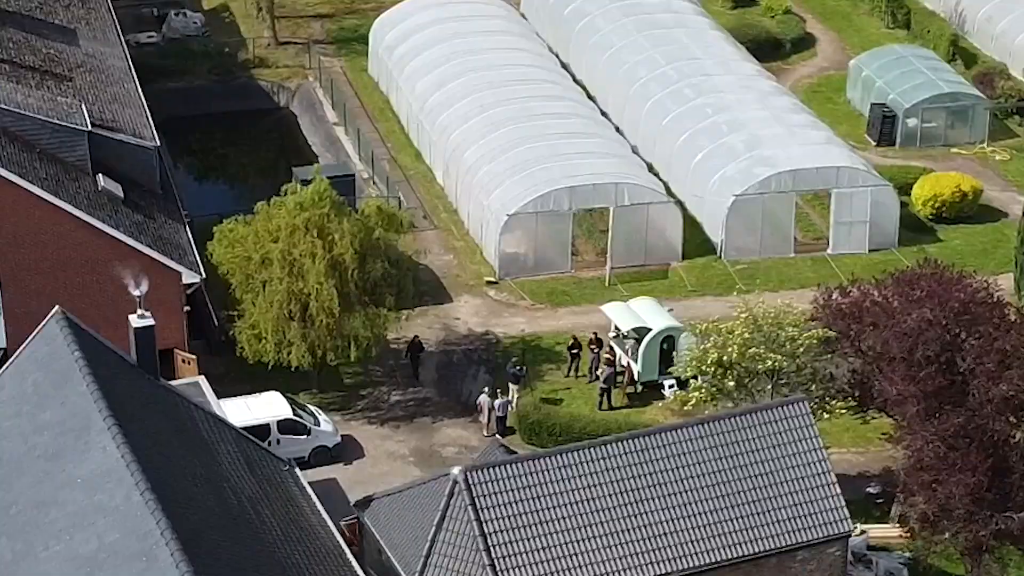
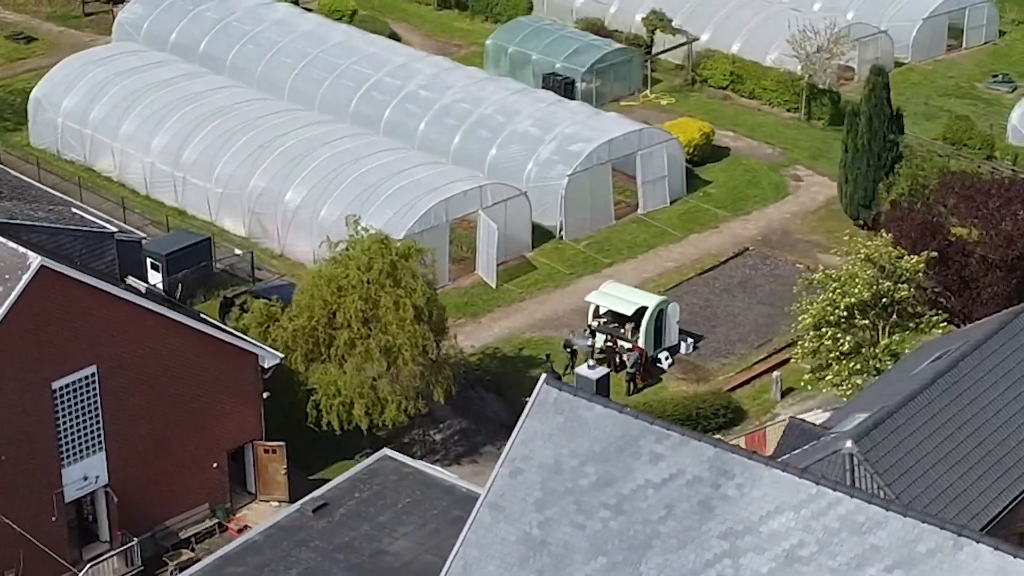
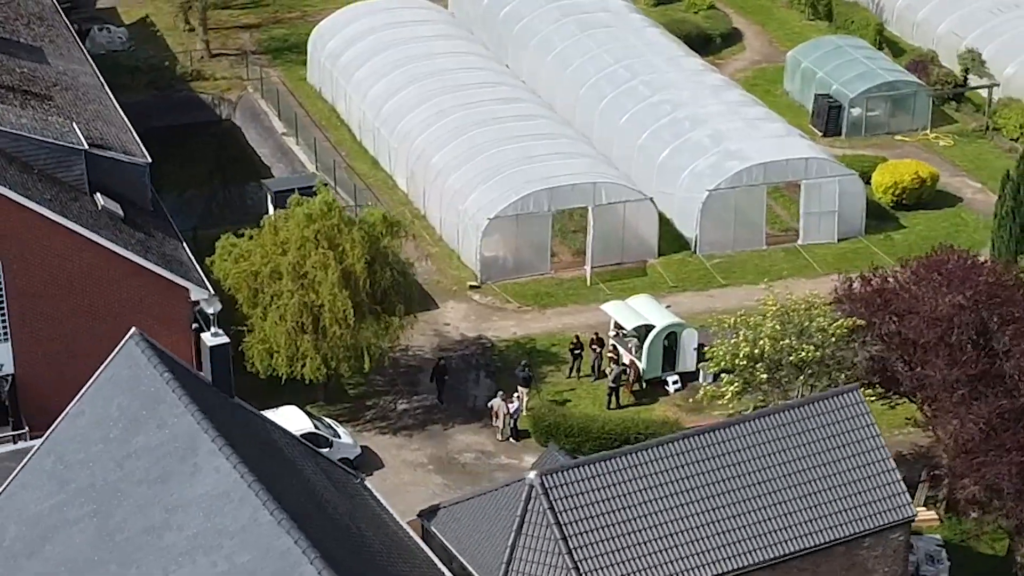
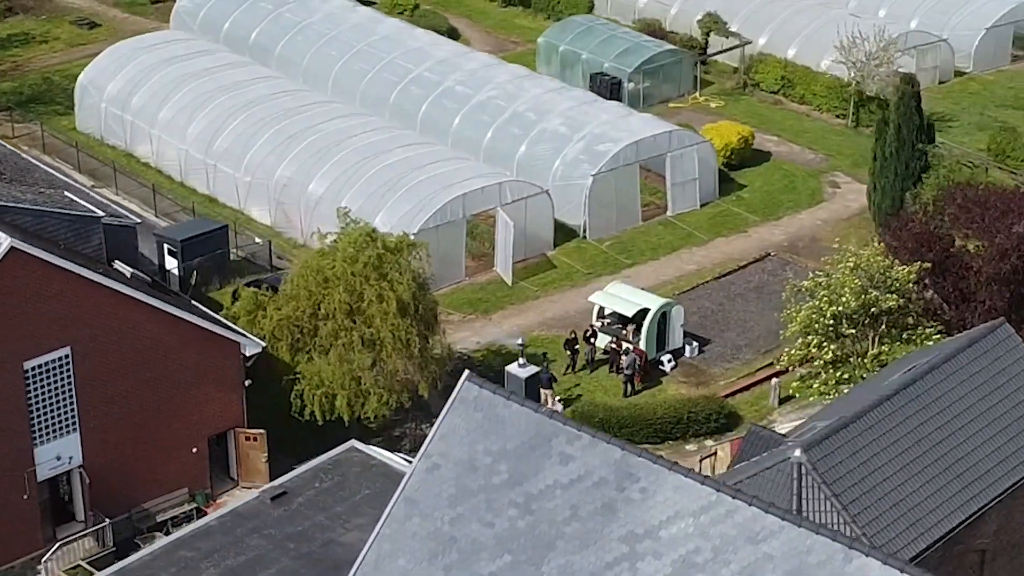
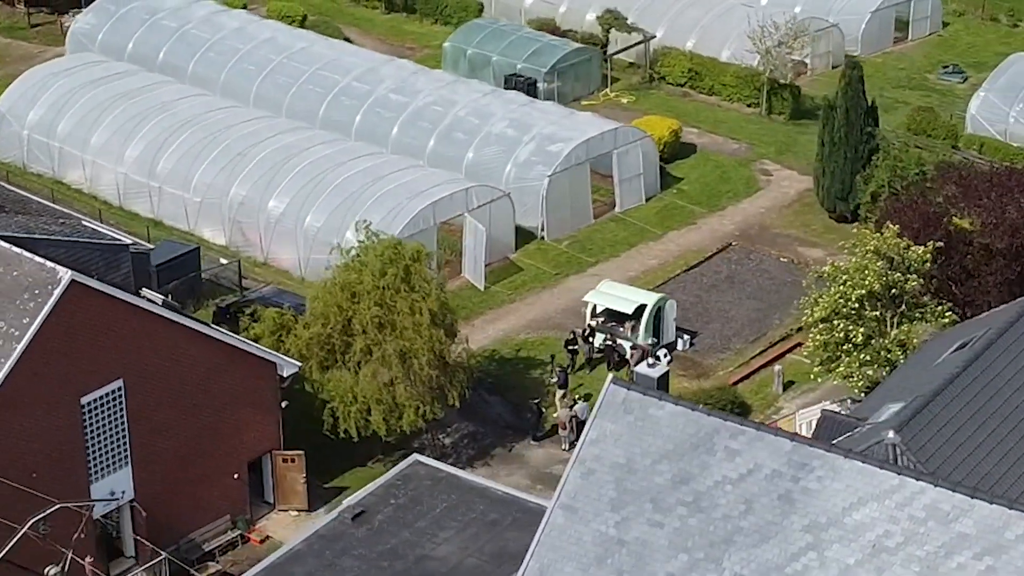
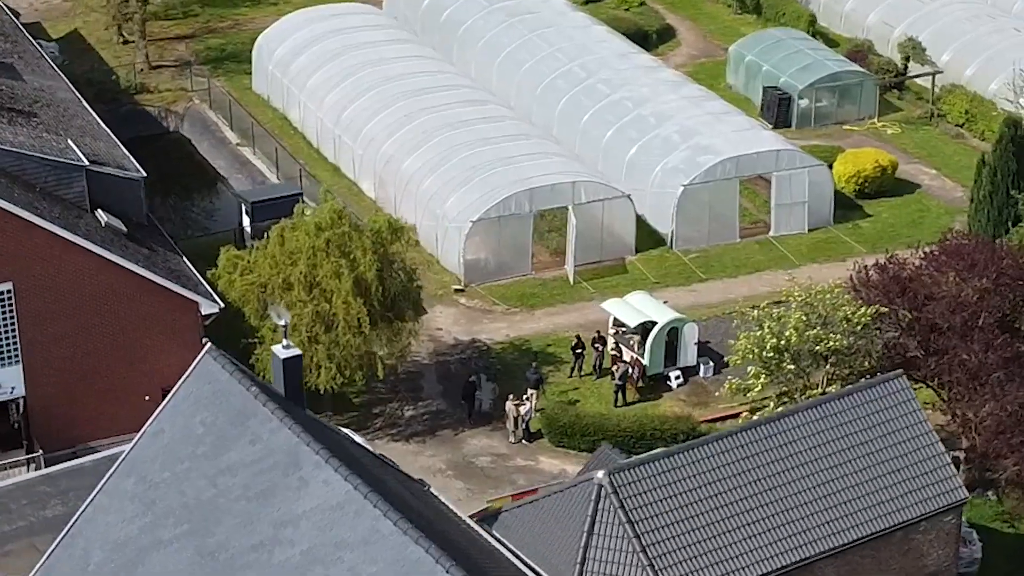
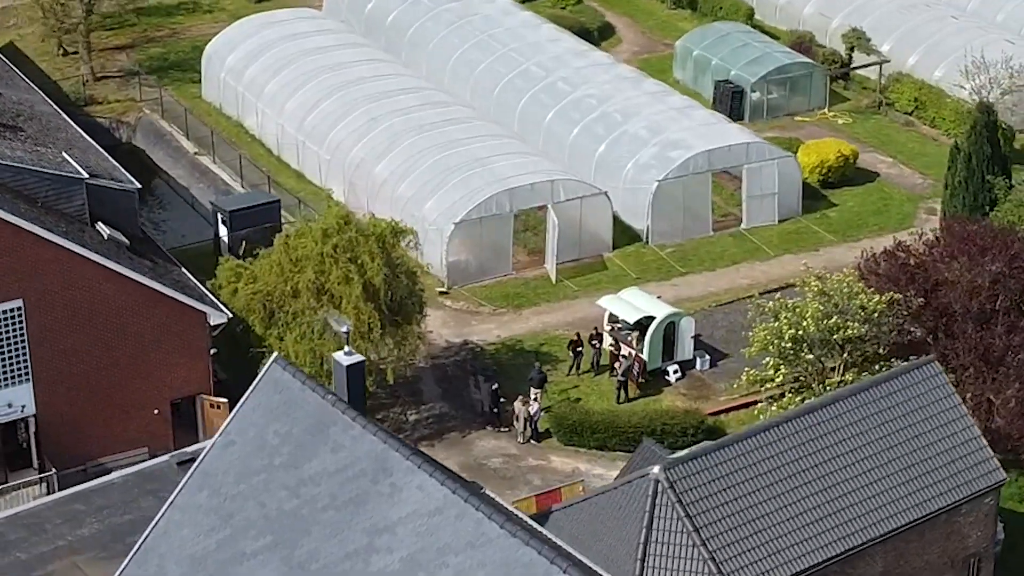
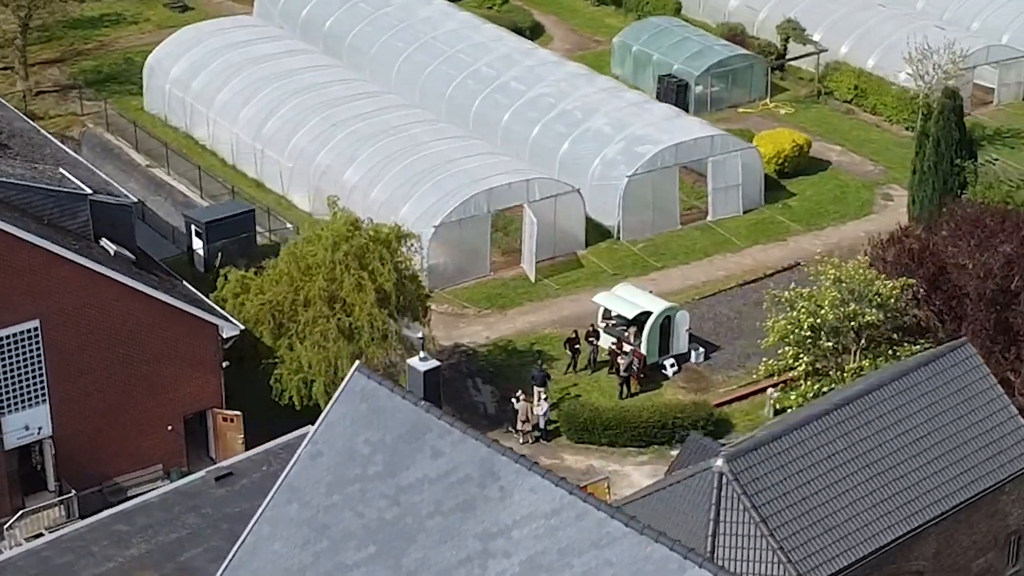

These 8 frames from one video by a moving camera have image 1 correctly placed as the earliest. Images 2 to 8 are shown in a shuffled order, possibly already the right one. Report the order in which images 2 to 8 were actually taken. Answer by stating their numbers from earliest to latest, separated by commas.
3, 6, 7, 8, 4, 2, 5
